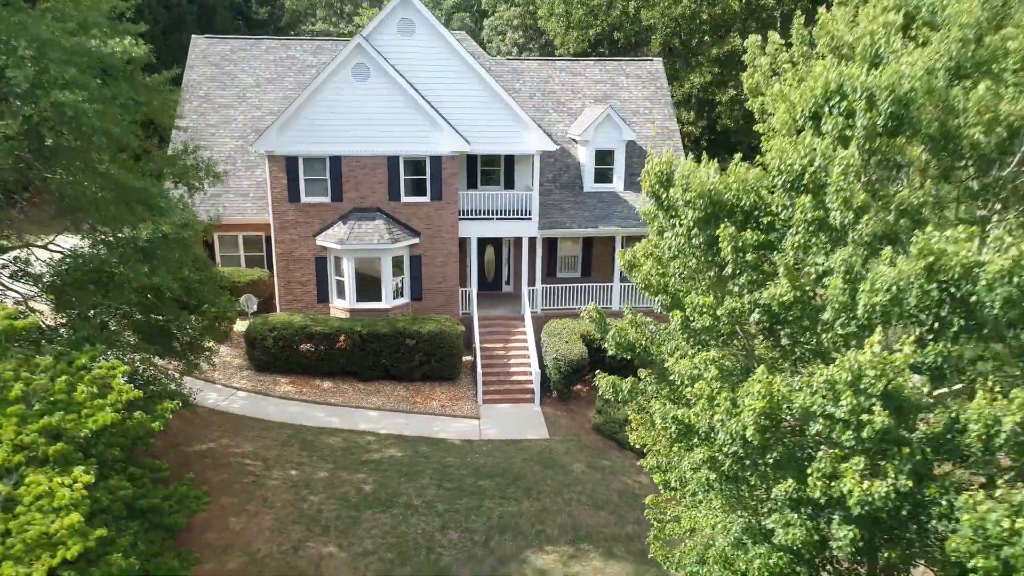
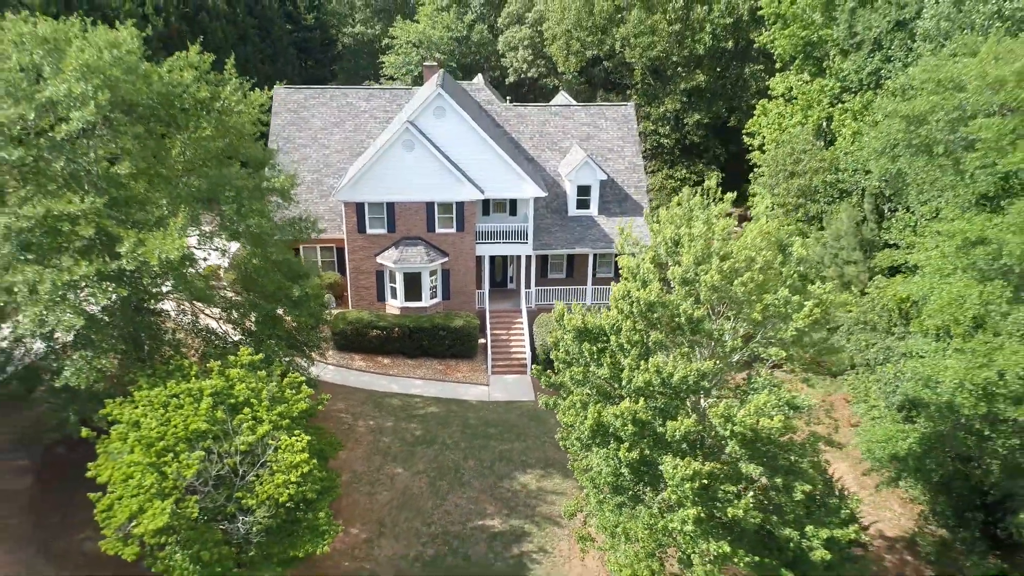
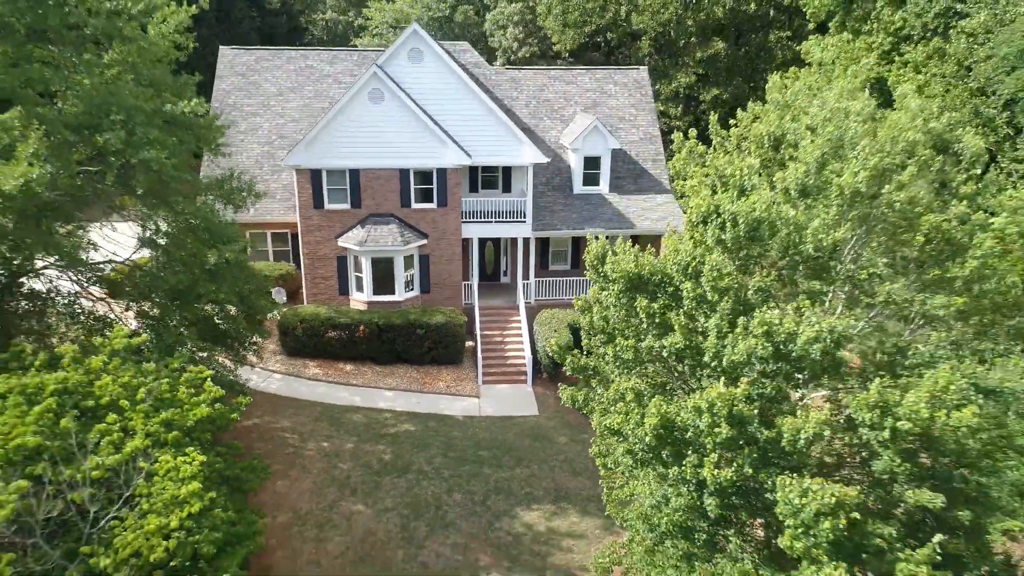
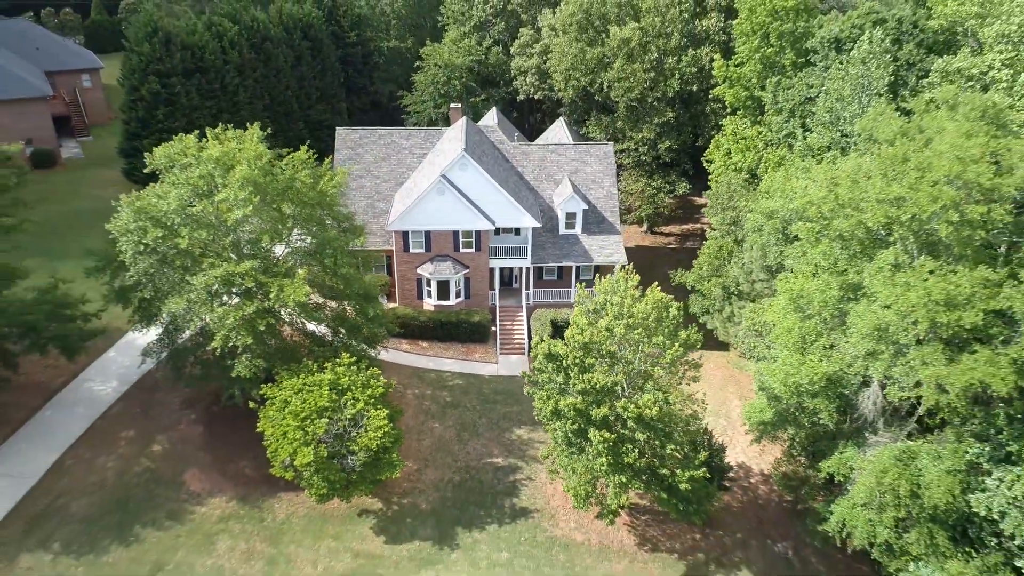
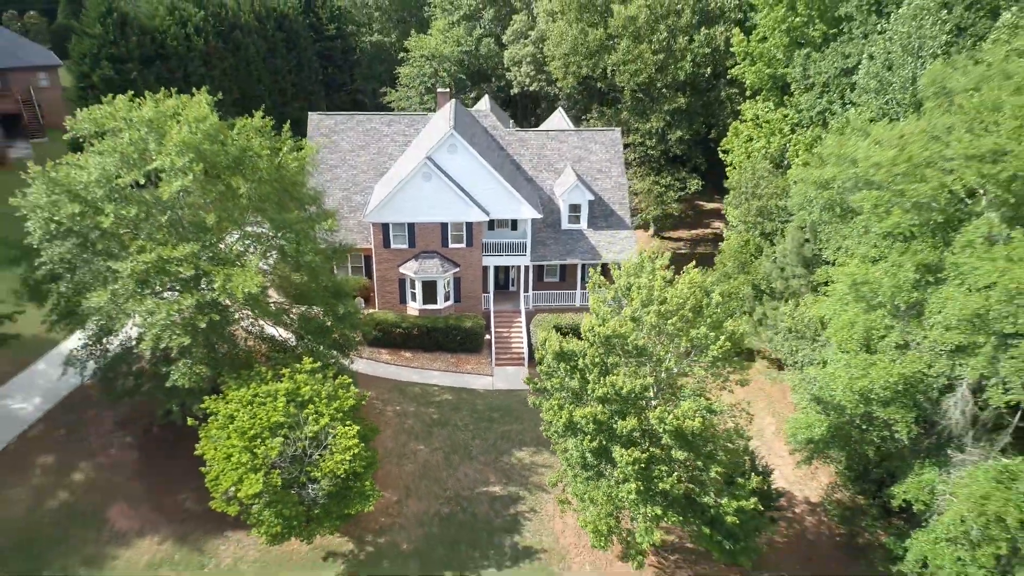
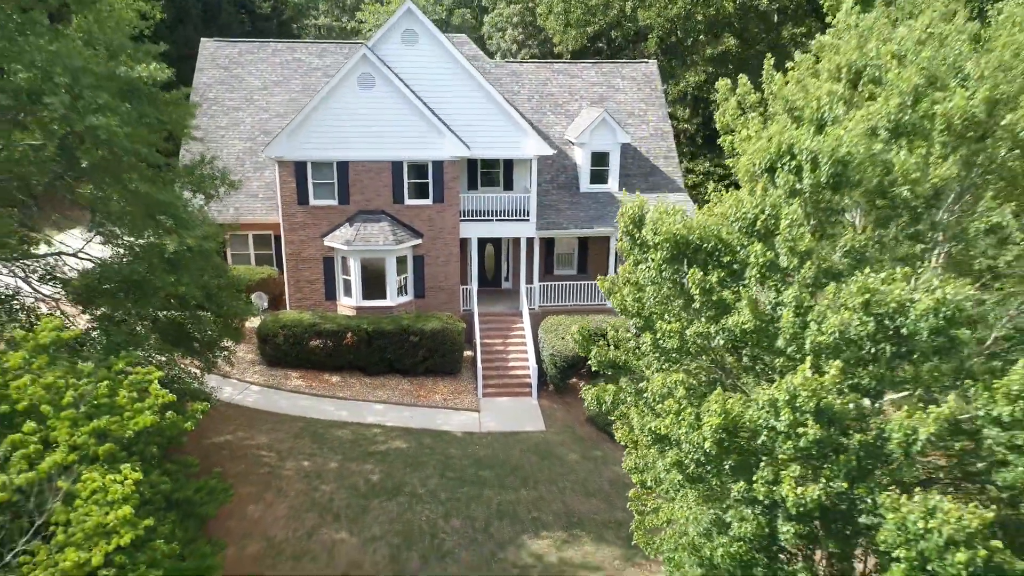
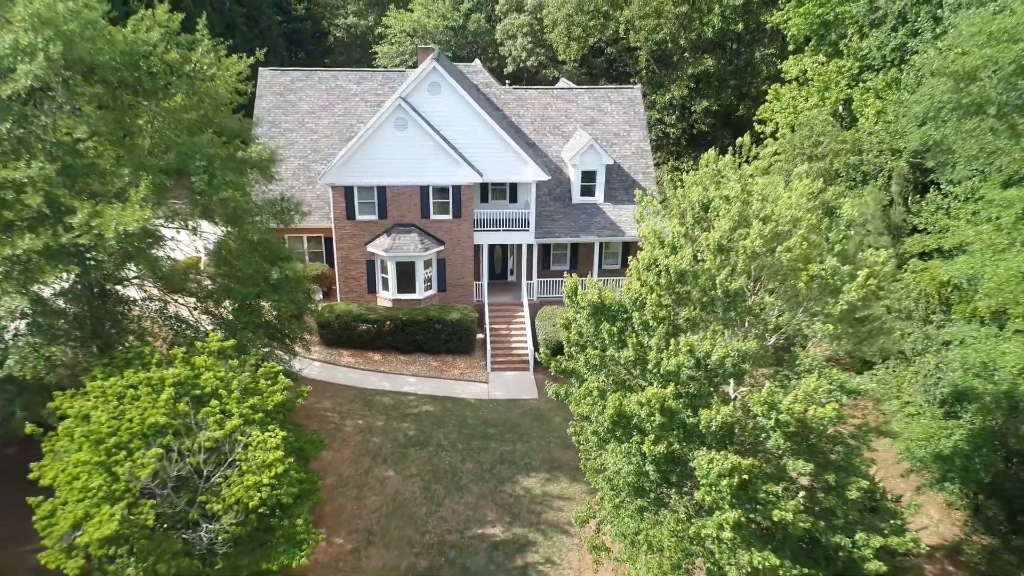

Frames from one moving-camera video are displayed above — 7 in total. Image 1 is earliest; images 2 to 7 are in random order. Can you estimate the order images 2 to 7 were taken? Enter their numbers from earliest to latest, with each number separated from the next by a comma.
6, 3, 7, 2, 5, 4
